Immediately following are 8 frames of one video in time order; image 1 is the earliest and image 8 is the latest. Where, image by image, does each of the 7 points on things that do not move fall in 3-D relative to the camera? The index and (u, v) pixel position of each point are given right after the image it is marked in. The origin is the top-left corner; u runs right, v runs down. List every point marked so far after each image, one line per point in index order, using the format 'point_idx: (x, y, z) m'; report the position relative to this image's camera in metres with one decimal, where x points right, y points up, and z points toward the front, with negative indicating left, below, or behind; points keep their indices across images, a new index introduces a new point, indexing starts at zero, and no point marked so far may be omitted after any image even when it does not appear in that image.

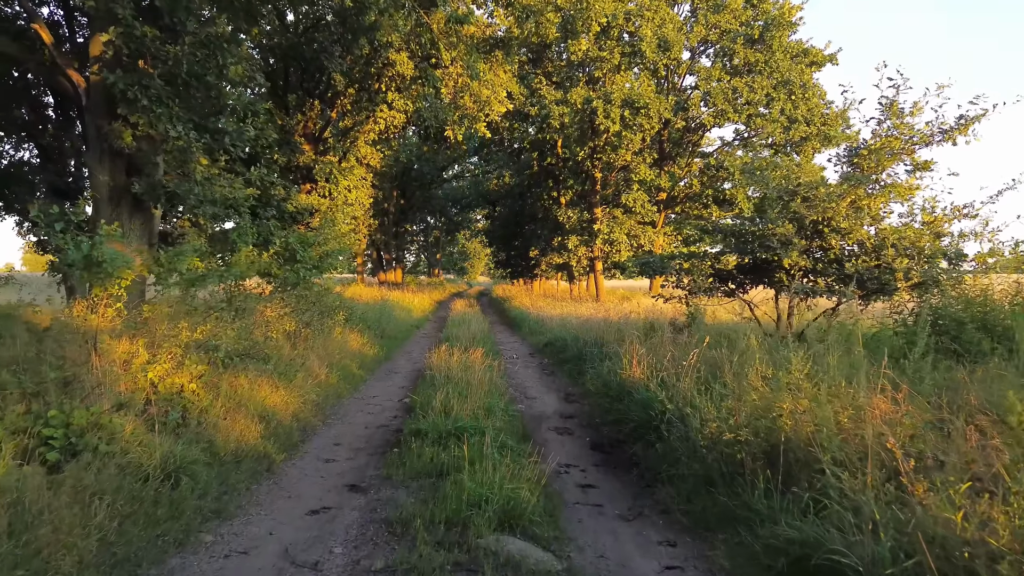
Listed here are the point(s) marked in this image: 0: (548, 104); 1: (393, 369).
0: (+0.9, +4.3, +18.3) m
1: (-1.4, -1.0, +9.2) m
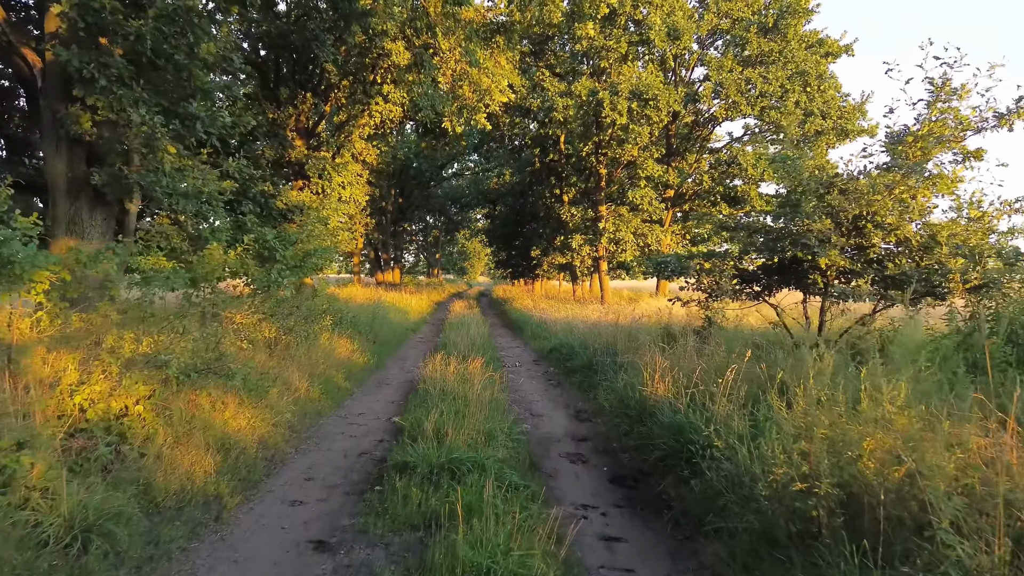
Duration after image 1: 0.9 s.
0: (+0.9, +4.3, +17.5) m
1: (-1.4, -1.0, +8.4) m
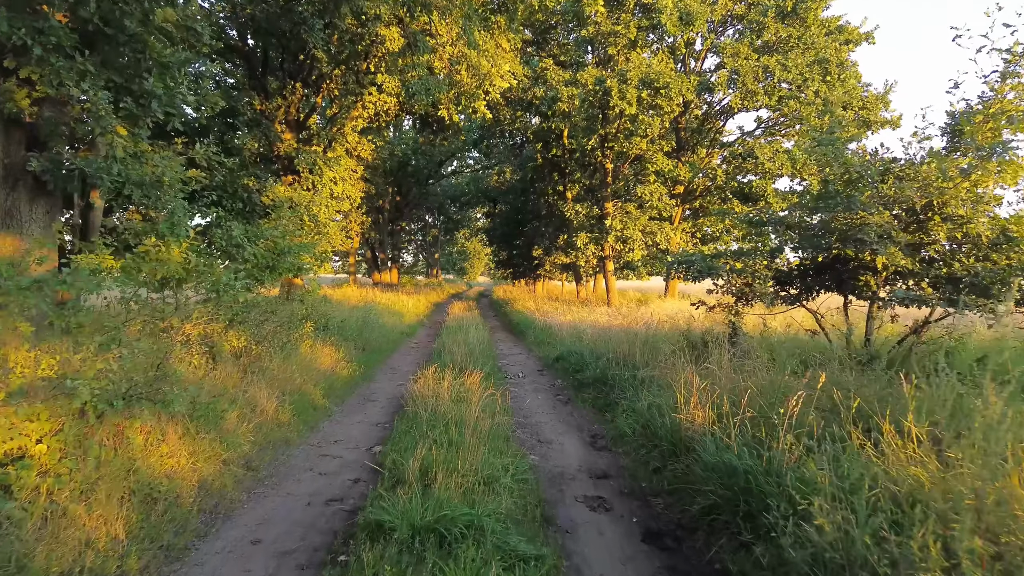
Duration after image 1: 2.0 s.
0: (+0.9, +4.3, +16.5) m
1: (-1.3, -1.0, +7.4) m
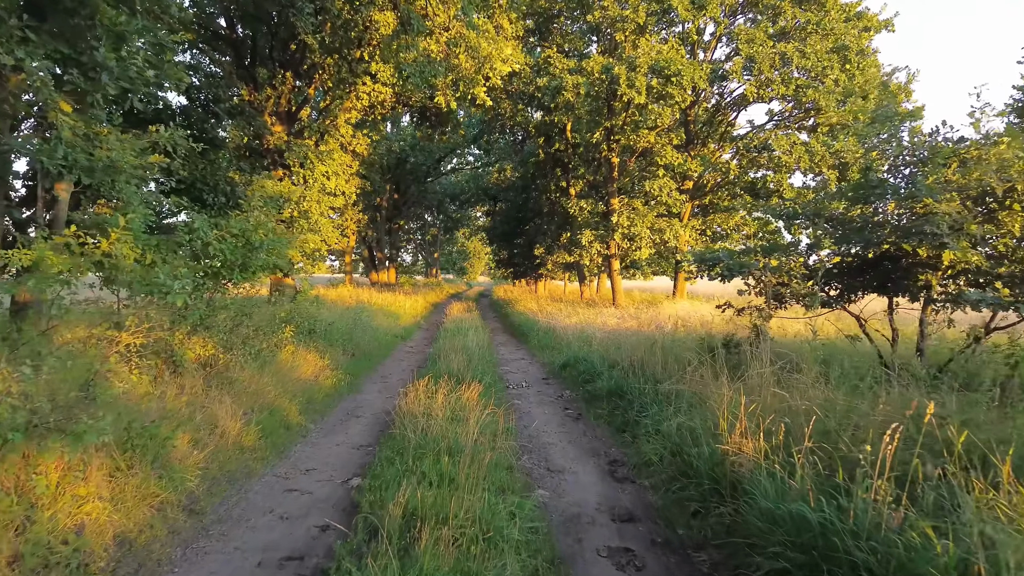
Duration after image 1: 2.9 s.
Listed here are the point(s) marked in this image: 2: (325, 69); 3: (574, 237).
0: (+1.0, +4.3, +15.6) m
1: (-1.3, -1.0, +6.5) m
2: (-3.9, +4.6, +16.3) m
3: (+1.6, +1.3, +19.9) m
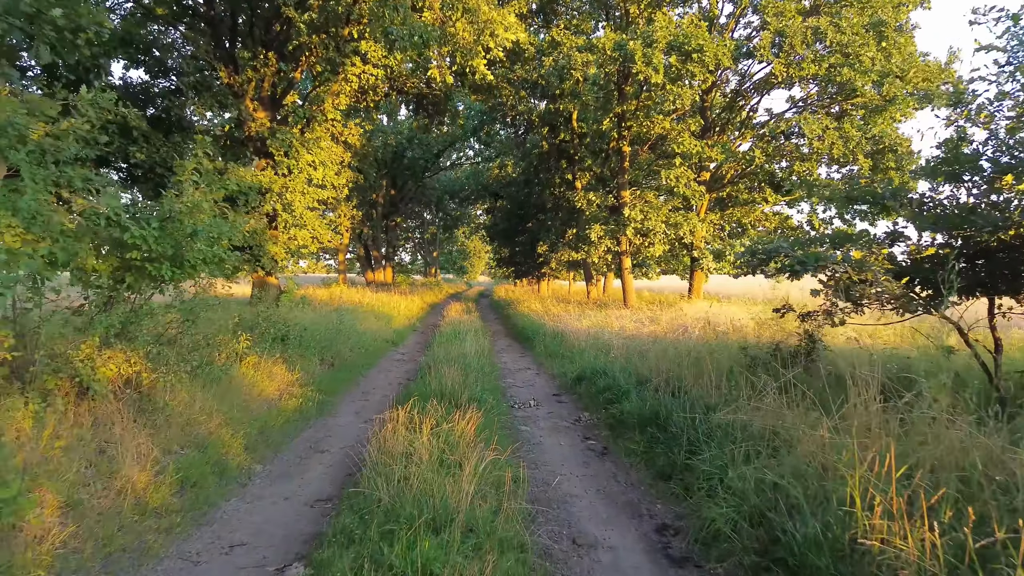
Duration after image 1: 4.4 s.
0: (+1.0, +4.3, +14.3) m
1: (-1.3, -1.0, +5.2) m
2: (-3.8, +4.6, +15.0) m
3: (+1.6, +1.3, +18.5) m
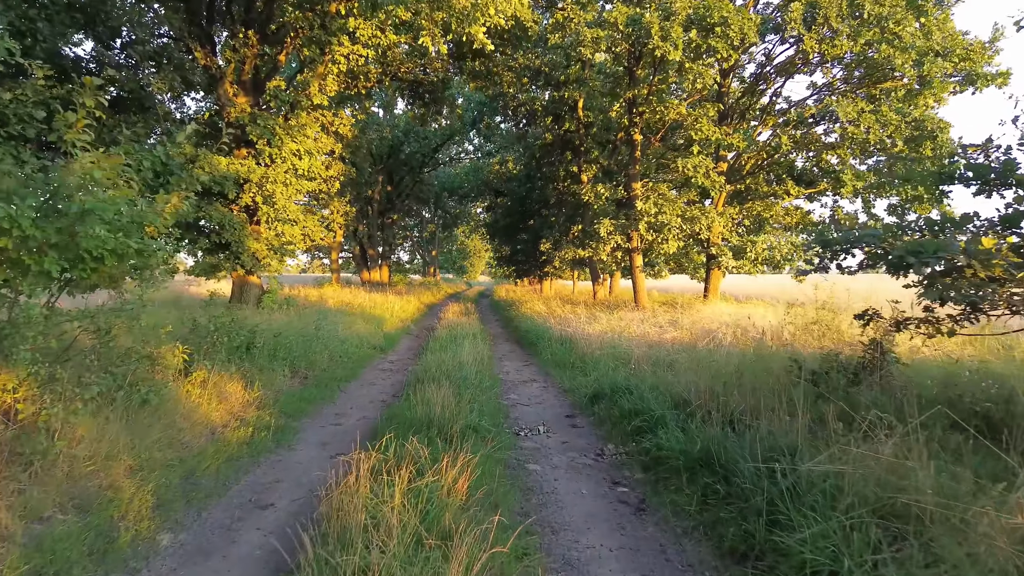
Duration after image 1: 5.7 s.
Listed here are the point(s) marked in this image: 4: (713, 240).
0: (+1.0, +4.3, +13.0) m
1: (-1.2, -1.0, +3.9) m
2: (-3.8, +4.6, +13.8) m
3: (+1.7, +1.3, +17.3) m
4: (+3.8, +0.9, +14.8) m
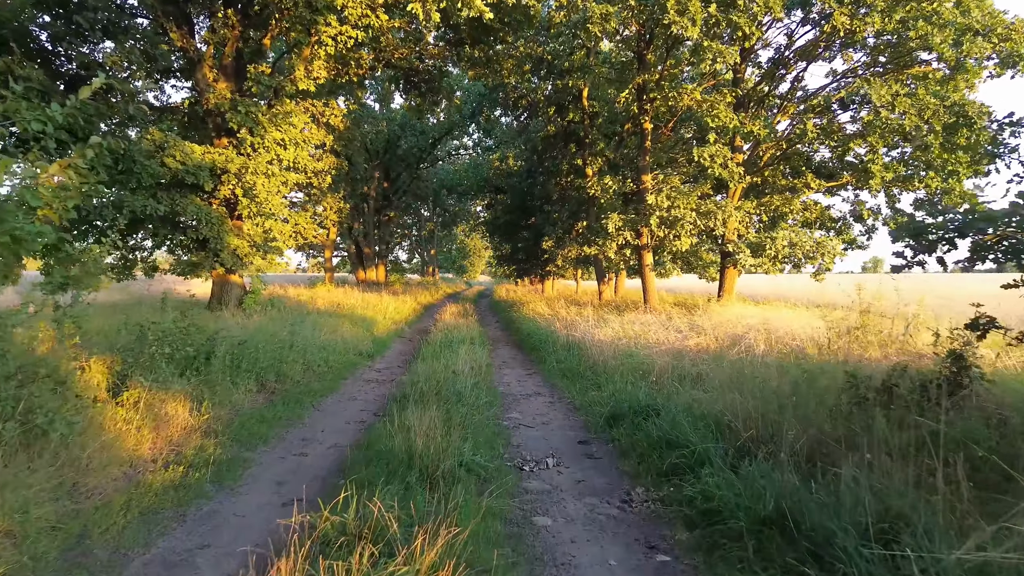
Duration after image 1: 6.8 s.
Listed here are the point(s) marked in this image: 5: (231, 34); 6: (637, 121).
0: (+1.1, +4.3, +12.0) m
1: (-1.2, -1.0, +2.9) m
2: (-3.8, +4.6, +12.7) m
3: (+1.7, +1.3, +16.3) m
4: (+3.8, +0.9, +13.8) m
5: (-4.6, +4.1, +12.6) m
6: (+2.3, +3.1, +14.6) m
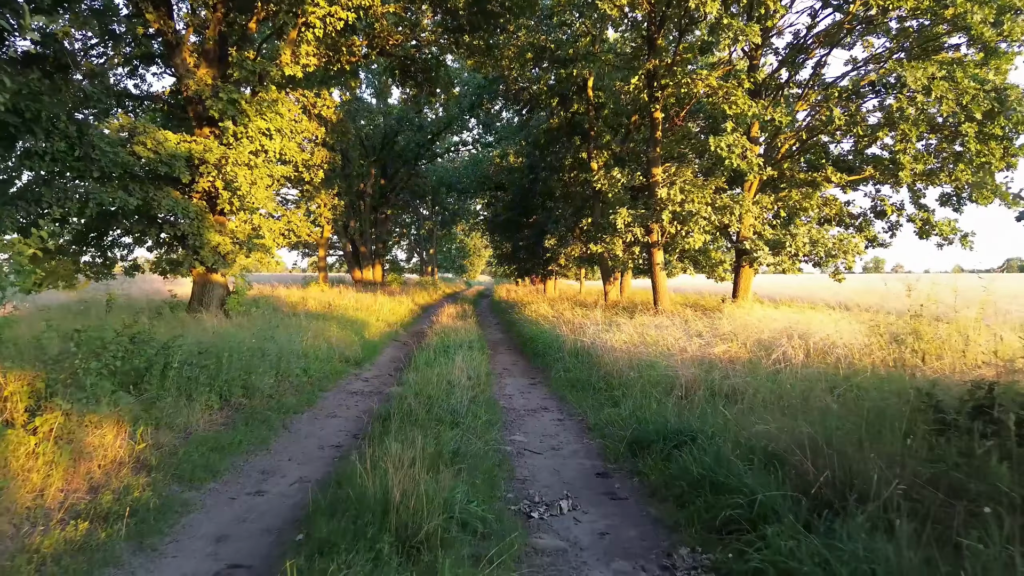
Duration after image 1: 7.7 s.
0: (+1.1, +4.3, +11.2) m
1: (-1.2, -1.0, +2.1) m
2: (-3.7, +4.6, +11.9) m
3: (+1.7, +1.3, +15.4) m
4: (+3.9, +0.9, +12.9) m
5: (-4.5, +4.1, +11.8) m
6: (+2.3, +3.1, +13.7) m
